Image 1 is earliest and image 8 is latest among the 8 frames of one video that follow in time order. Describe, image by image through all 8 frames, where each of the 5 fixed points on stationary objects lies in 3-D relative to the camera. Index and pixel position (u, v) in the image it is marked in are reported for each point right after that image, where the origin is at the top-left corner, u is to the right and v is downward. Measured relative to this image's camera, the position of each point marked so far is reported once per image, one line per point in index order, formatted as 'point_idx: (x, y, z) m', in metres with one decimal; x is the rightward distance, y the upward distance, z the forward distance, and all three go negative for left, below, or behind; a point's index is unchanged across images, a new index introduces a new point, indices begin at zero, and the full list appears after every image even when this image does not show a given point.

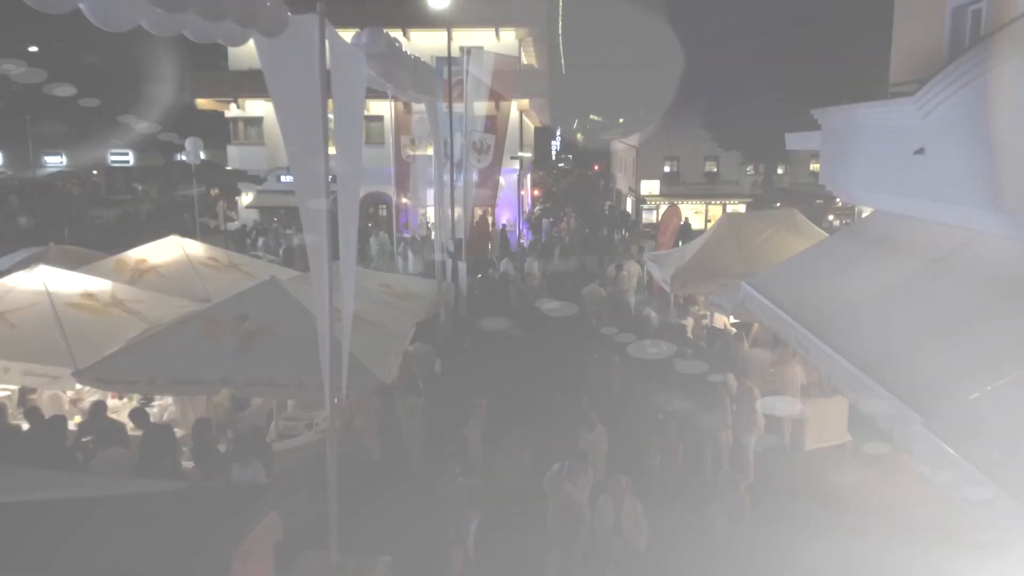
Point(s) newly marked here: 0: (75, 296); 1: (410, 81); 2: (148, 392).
0: (-4.6, -0.1, +8.2) m
1: (-1.1, +2.2, +8.3) m
2: (-3.2, -0.9, +6.7) m
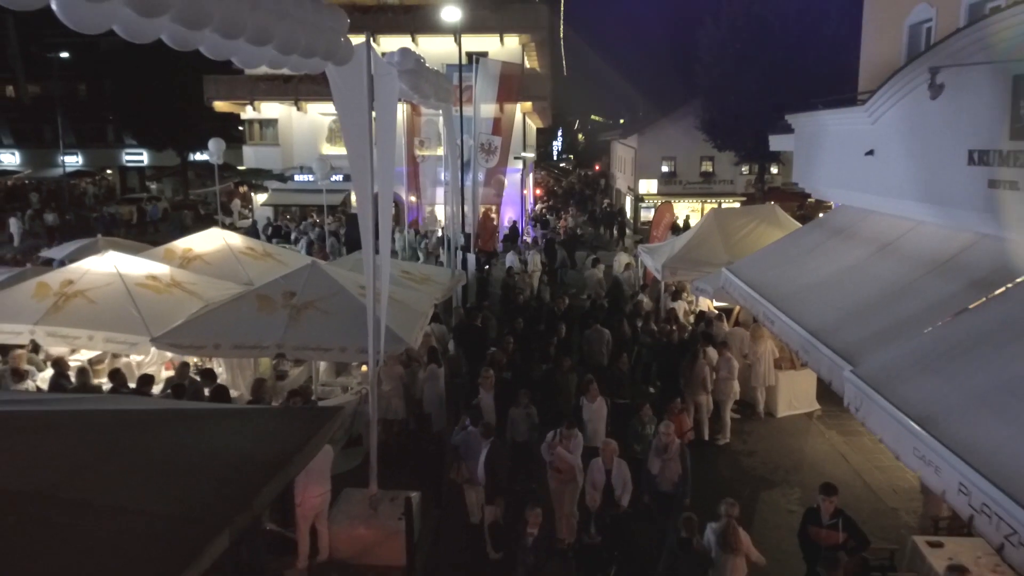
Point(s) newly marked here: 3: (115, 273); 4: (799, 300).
0: (-4.5, +0.1, +9.4) m
1: (-1.0, +2.4, +9.5) m
2: (-3.1, -0.7, +8.0) m
3: (-4.8, +0.2, +9.3) m
4: (+3.0, -0.2, +8.3) m
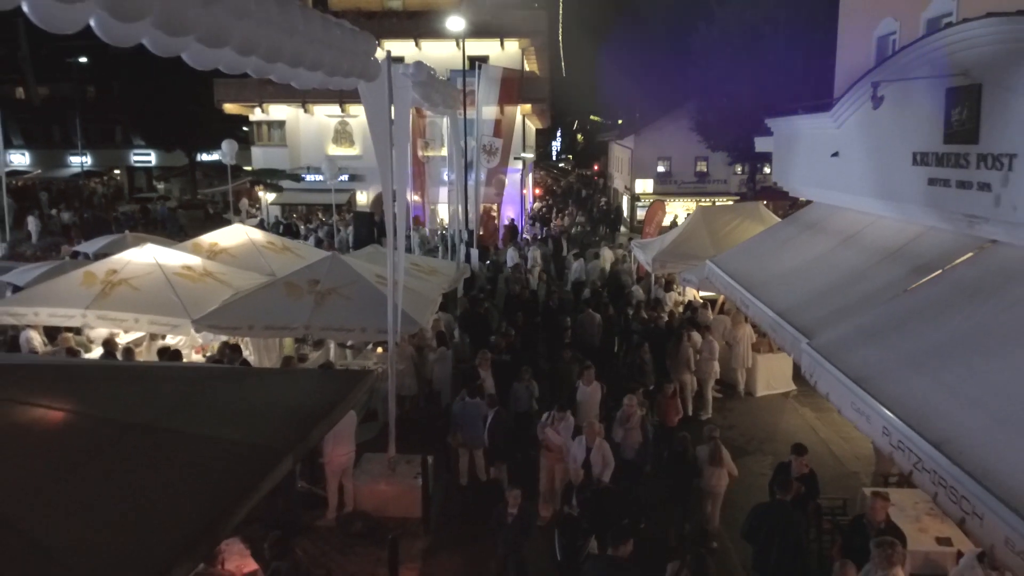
0: (-4.5, +0.3, +10.4) m
1: (-1.0, +2.6, +10.5) m
2: (-3.0, -0.5, +9.0) m
3: (-4.7, +0.3, +10.3) m
4: (+3.1, 0.0, +9.3) m
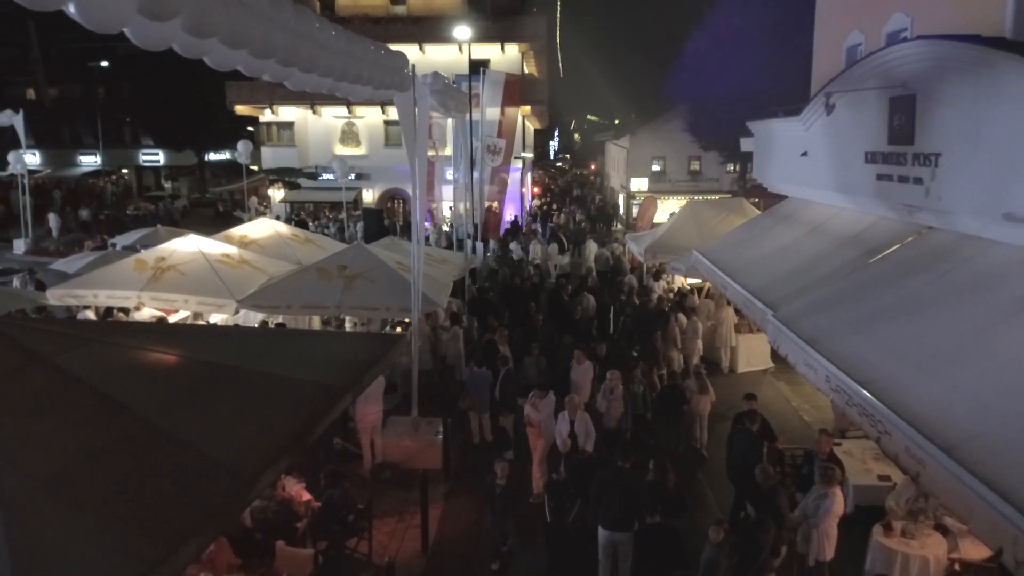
0: (-4.4, +0.5, +11.6) m
1: (-0.9, +2.8, +11.7) m
2: (-3.0, -0.3, +10.2) m
3: (-4.7, +0.5, +11.5) m
4: (+3.2, +0.2, +10.5) m
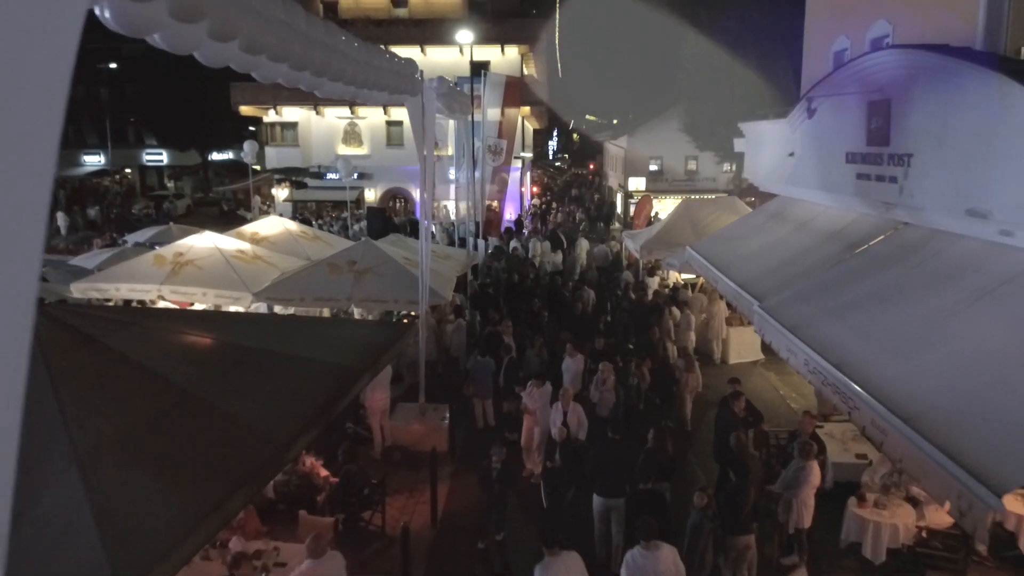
0: (-4.4, +0.6, +12.1) m
1: (-0.9, +2.9, +12.2) m
2: (-2.9, -0.2, +10.7) m
3: (-4.6, +0.6, +12.1) m
4: (+3.2, +0.3, +11.1) m
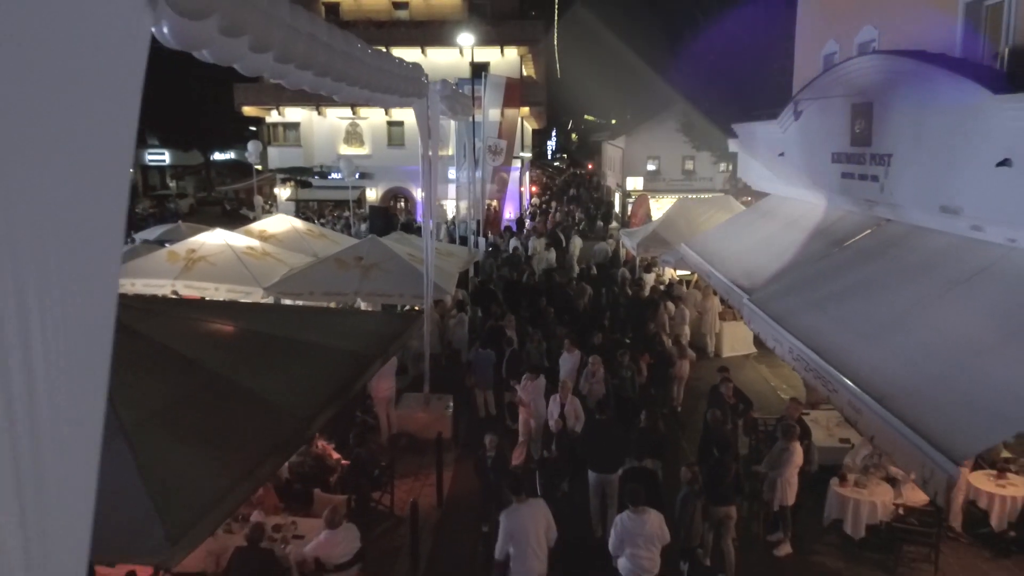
0: (-4.4, +0.6, +12.6) m
1: (-0.9, +2.9, +12.7) m
2: (-2.9, -0.2, +11.1) m
3: (-4.6, +0.7, +12.5) m
4: (+3.2, +0.4, +11.5) m
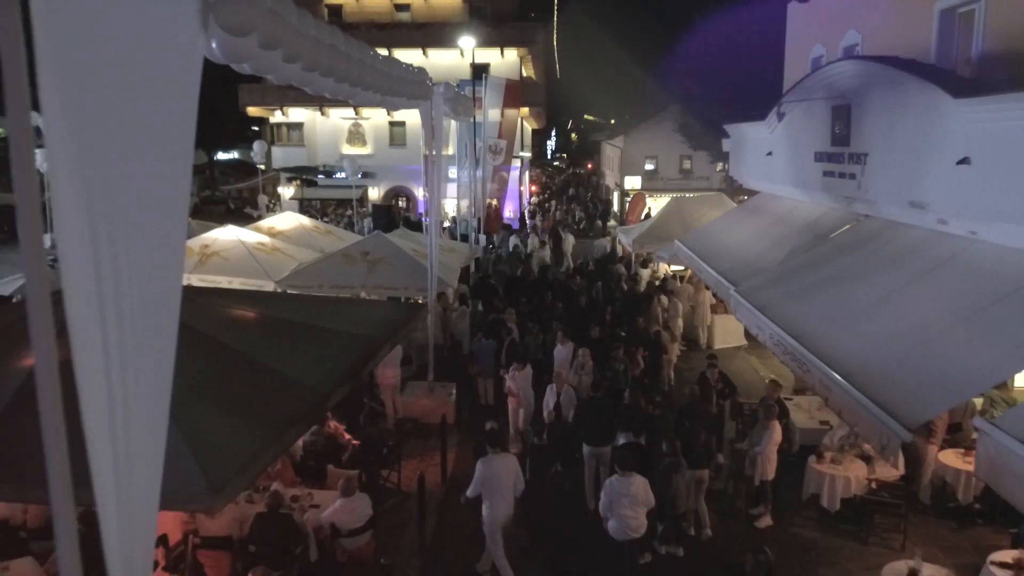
0: (-4.4, +0.7, +13.1) m
1: (-0.9, +3.0, +13.2) m
2: (-2.9, -0.1, +11.7) m
3: (-4.6, +0.8, +13.0) m
4: (+3.2, +0.5, +12.1) m
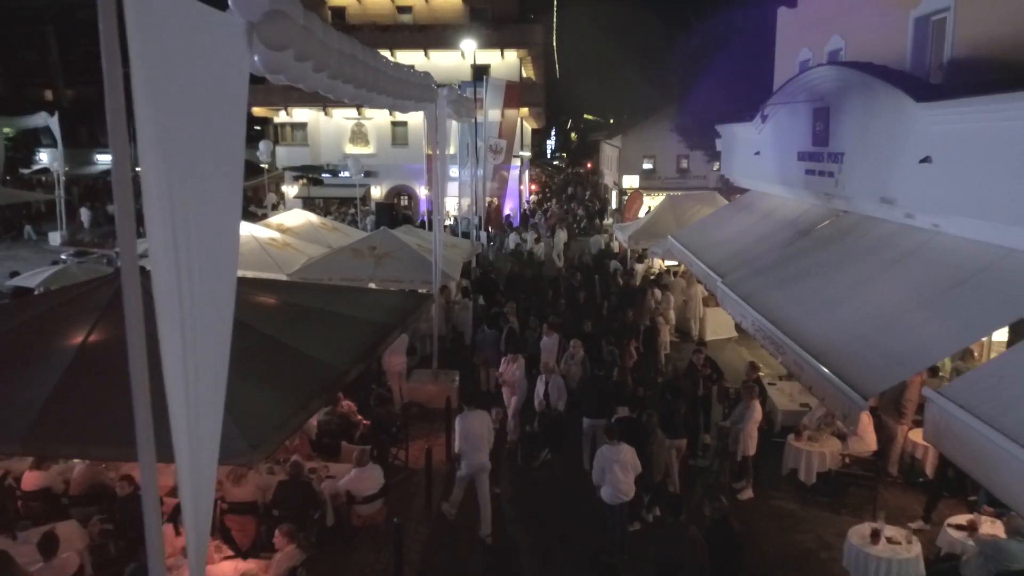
0: (-4.4, +0.9, +13.7) m
1: (-0.9, +3.2, +13.8) m
2: (-2.9, +0.1, +12.3) m
3: (-4.6, +0.9, +13.7) m
4: (+3.2, +0.6, +12.7) m
